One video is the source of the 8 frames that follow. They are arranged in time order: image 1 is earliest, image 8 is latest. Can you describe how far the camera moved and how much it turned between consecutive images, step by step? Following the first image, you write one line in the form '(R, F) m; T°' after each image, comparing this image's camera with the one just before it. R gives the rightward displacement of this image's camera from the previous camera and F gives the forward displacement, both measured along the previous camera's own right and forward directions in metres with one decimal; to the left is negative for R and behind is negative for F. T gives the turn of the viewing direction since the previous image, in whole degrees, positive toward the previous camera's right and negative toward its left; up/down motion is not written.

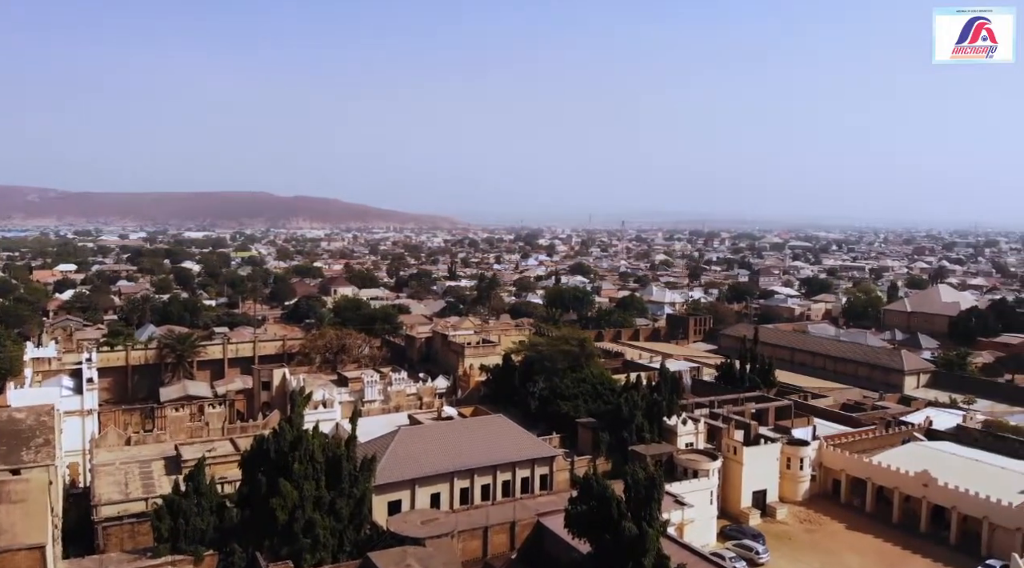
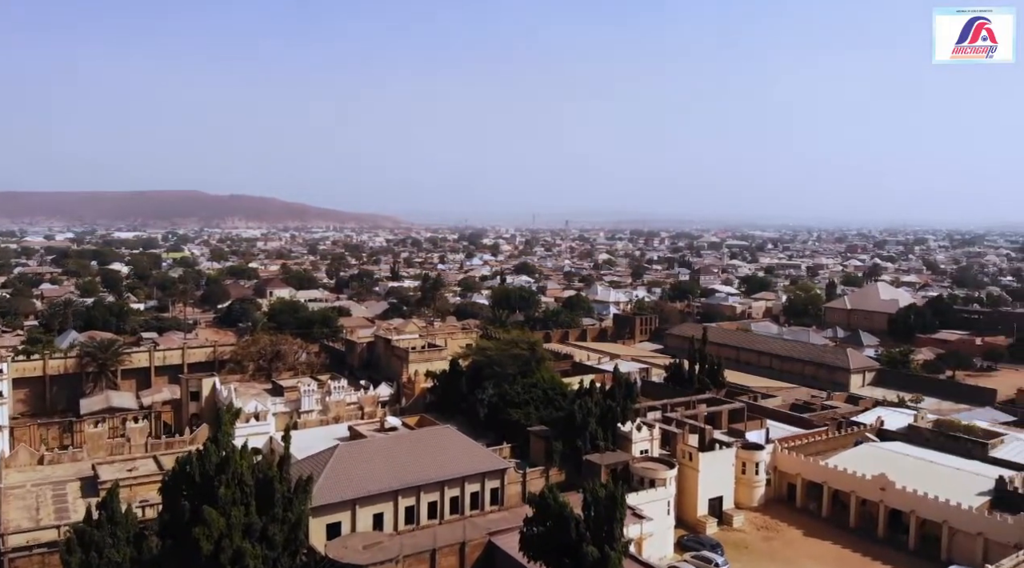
(-0.1, +1.4) m; +4°
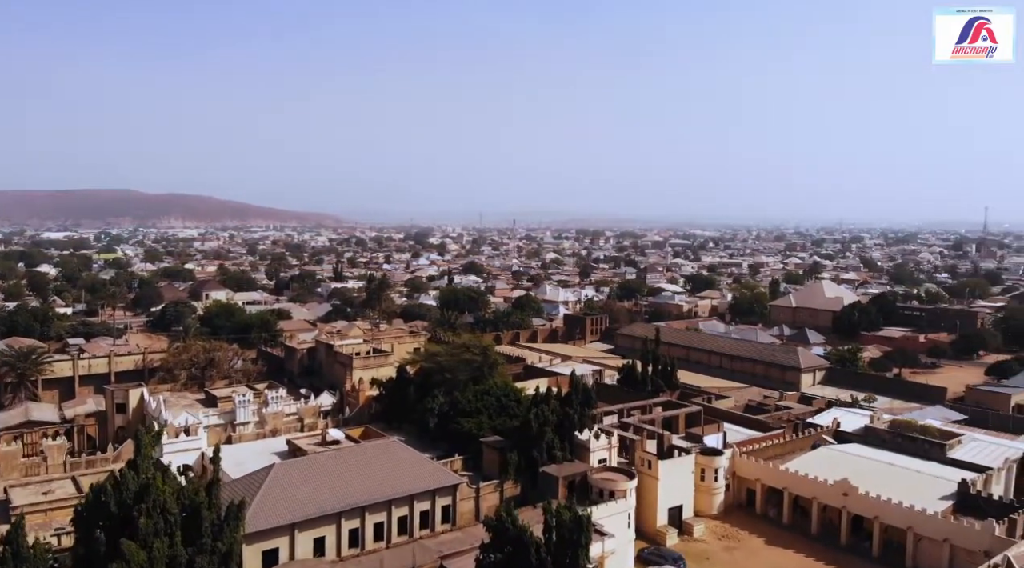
(-0.1, +1.4) m; +3°
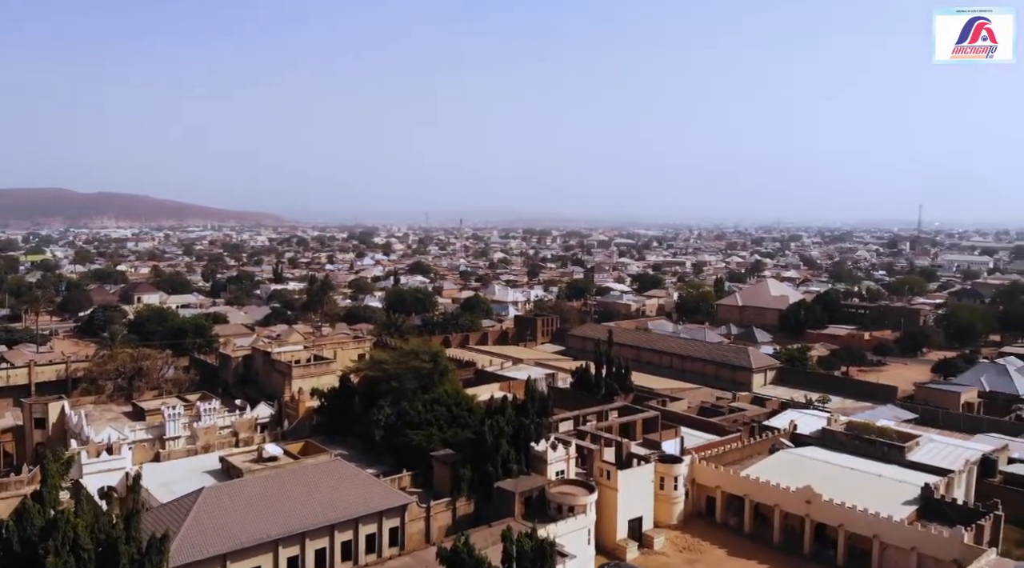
(-0.1, +1.4) m; +3°
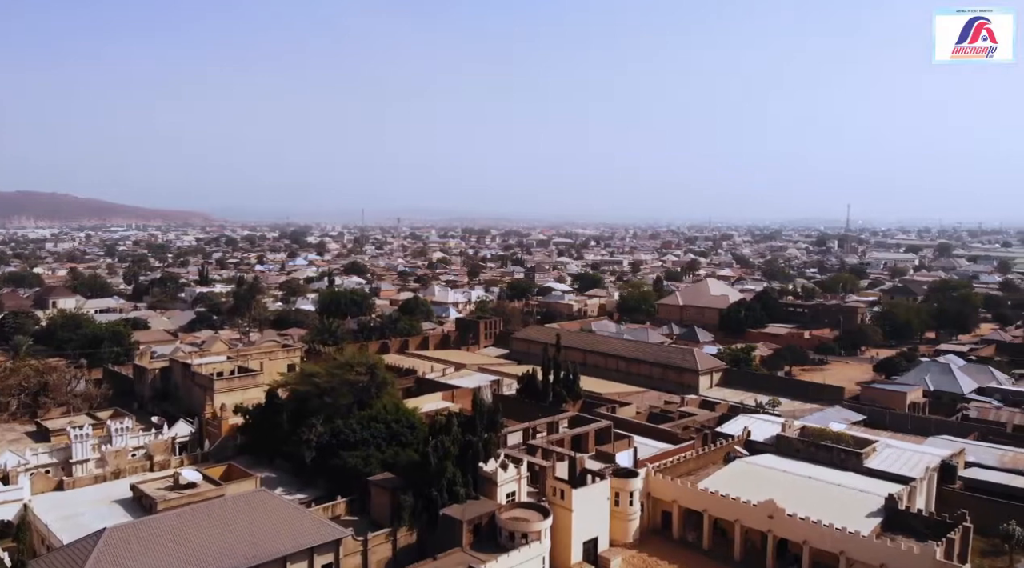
(-0.2, +1.9) m; +4°
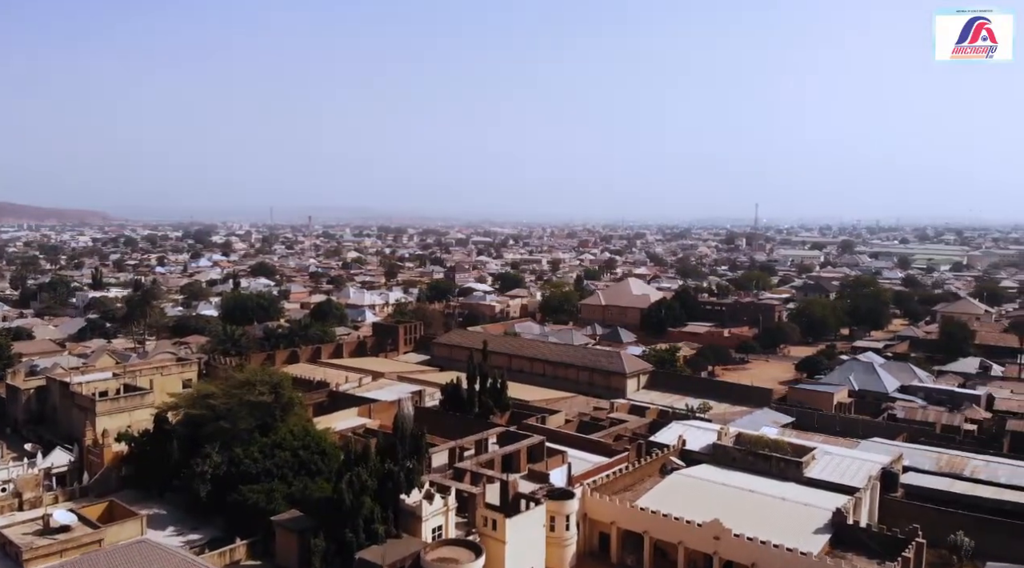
(-0.1, +2.2) m; +5°
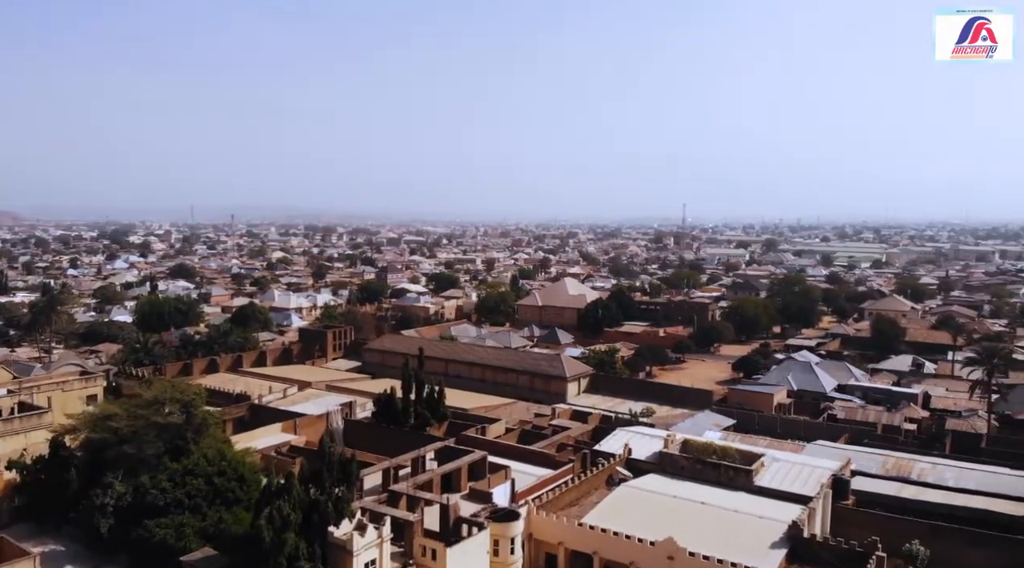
(-0.1, +1.7) m; +4°
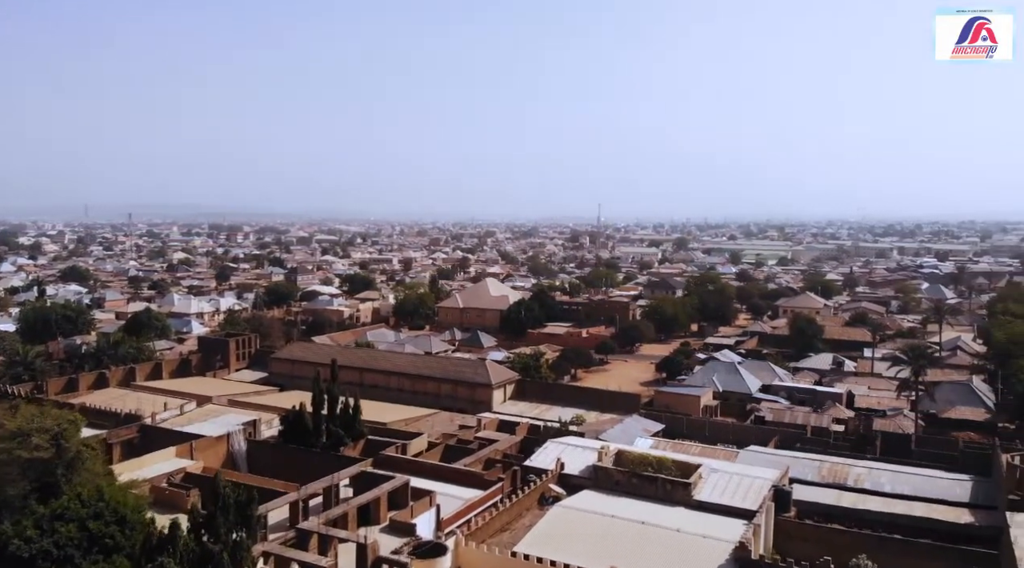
(-0.1, +2.1) m; +5°
